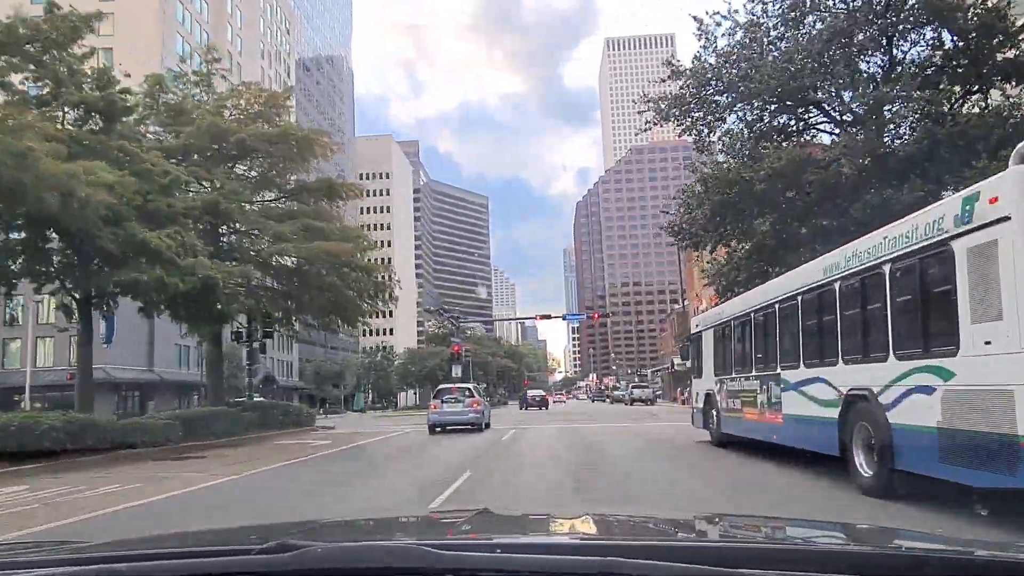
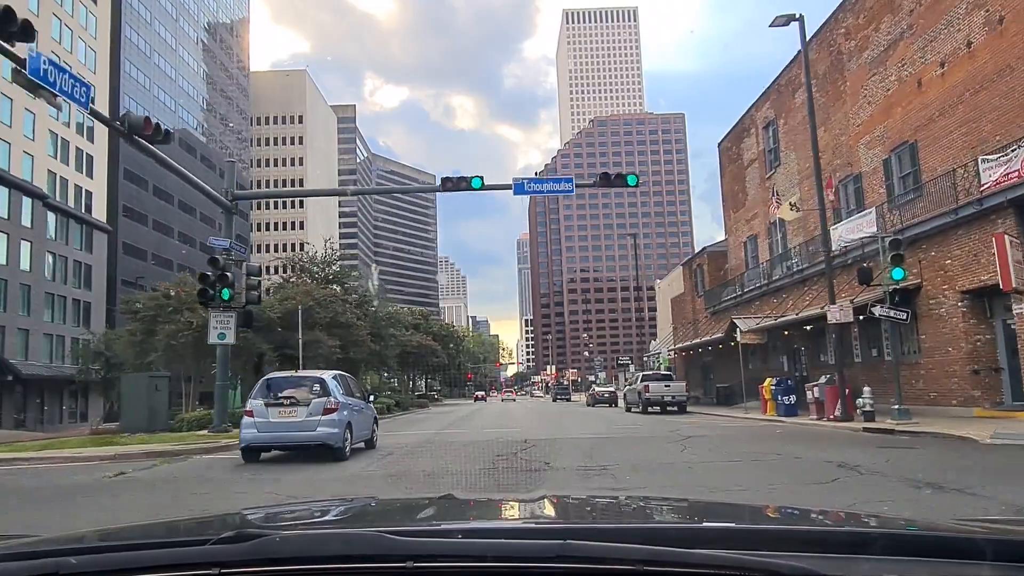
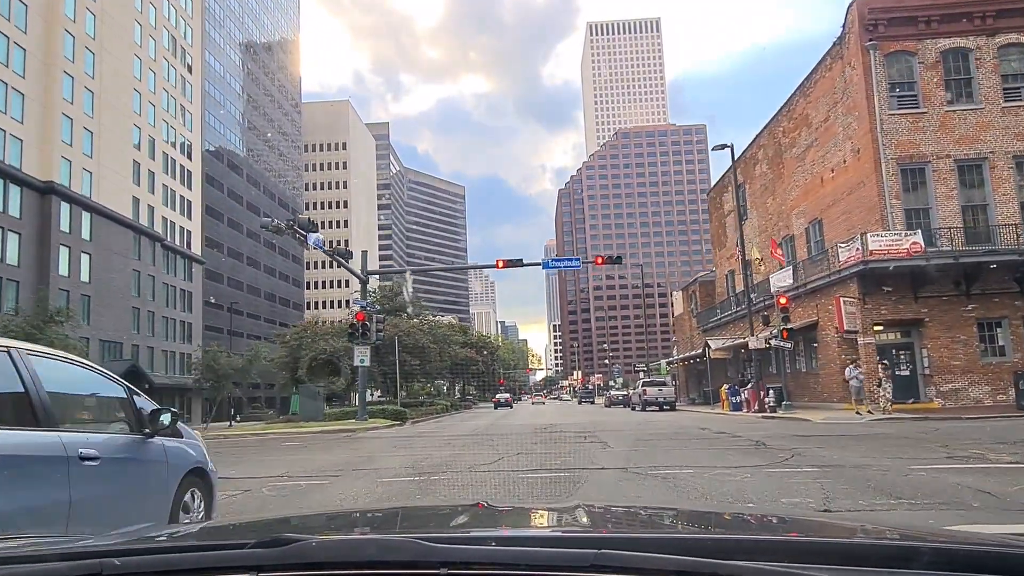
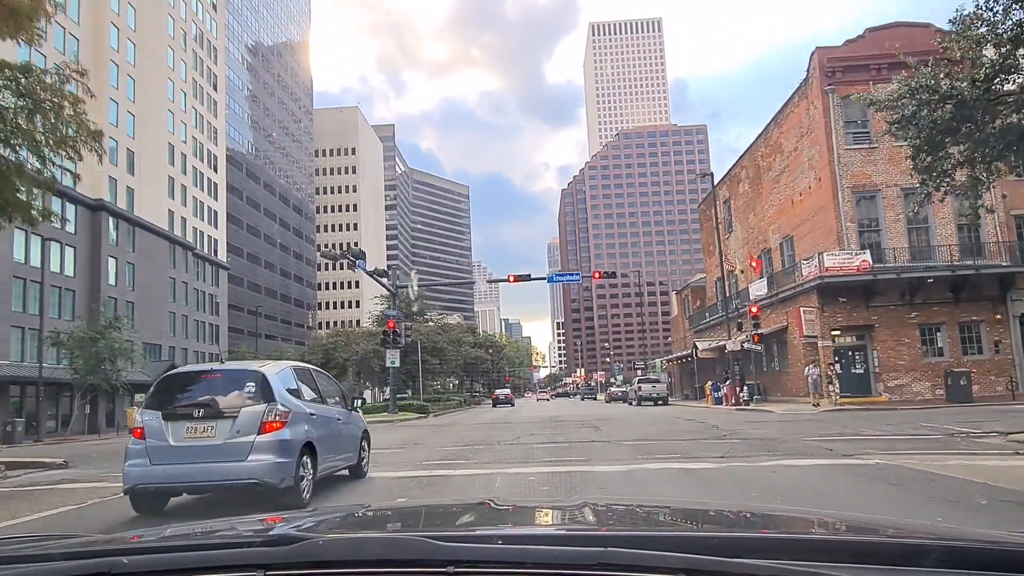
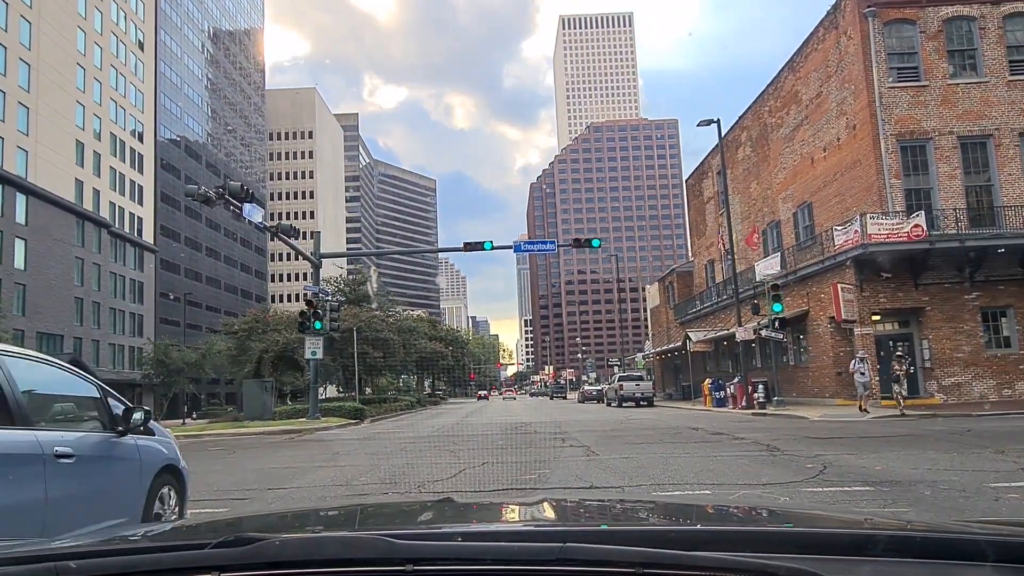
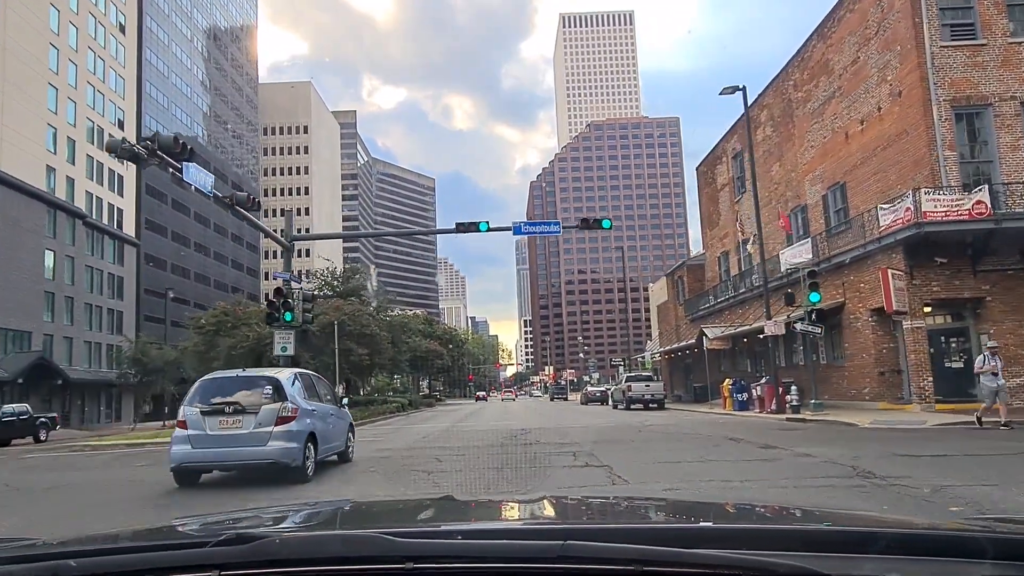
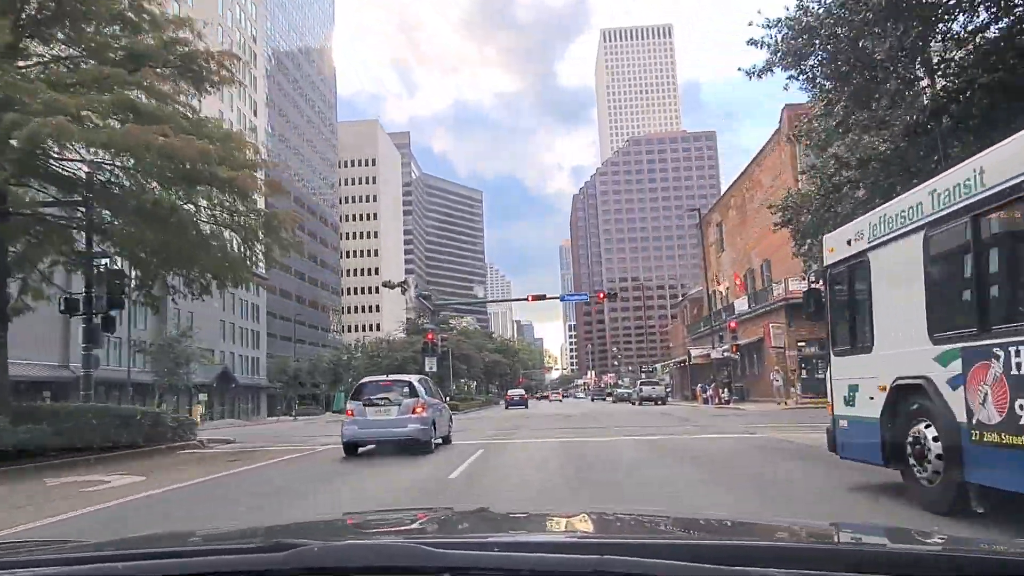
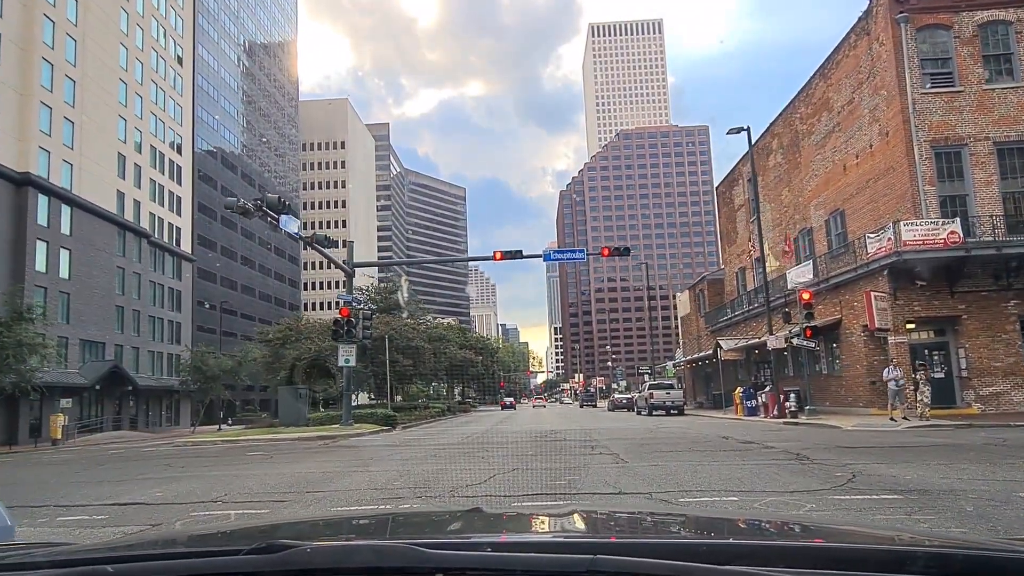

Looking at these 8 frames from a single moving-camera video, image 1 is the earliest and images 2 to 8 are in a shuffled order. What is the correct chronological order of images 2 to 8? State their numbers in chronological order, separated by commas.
7, 4, 3, 8, 5, 6, 2
